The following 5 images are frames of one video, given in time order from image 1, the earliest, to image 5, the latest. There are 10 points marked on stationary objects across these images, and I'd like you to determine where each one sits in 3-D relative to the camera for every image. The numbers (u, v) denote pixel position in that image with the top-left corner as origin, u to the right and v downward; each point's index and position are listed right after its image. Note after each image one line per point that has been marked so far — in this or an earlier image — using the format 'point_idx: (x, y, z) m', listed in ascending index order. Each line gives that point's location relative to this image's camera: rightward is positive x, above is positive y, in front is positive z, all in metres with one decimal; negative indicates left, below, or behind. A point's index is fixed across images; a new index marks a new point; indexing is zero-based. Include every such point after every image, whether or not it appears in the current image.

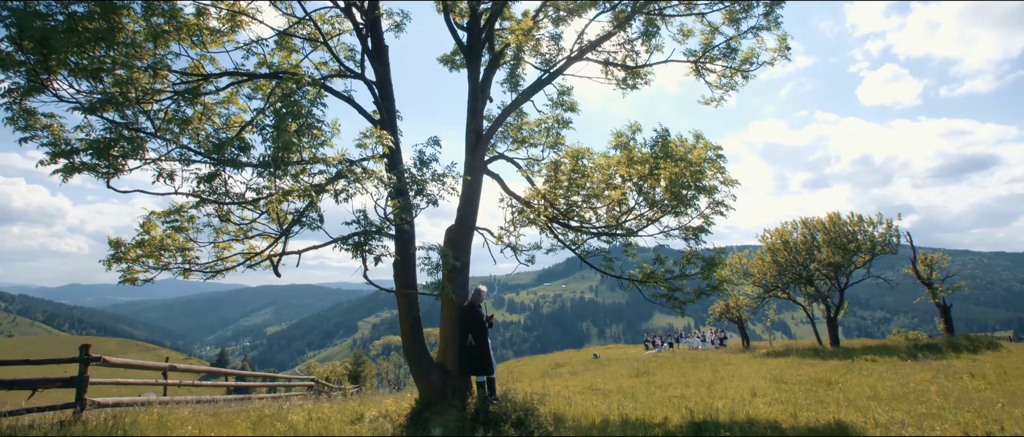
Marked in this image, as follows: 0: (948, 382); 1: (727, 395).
0: (+10.2, -3.8, +13.1) m
1: (+5.1, -4.2, +13.4) m
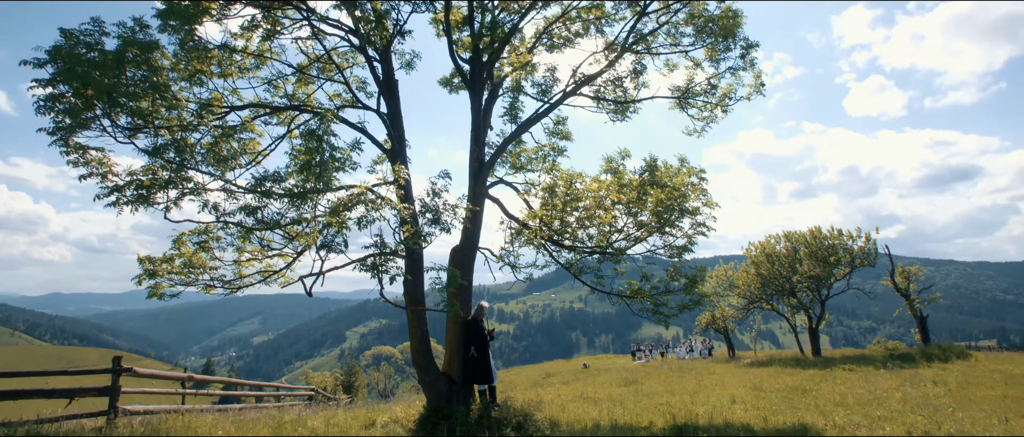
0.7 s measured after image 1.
0: (+10.1, -4.3, +14.2) m
1: (+5.0, -4.6, +14.3) m
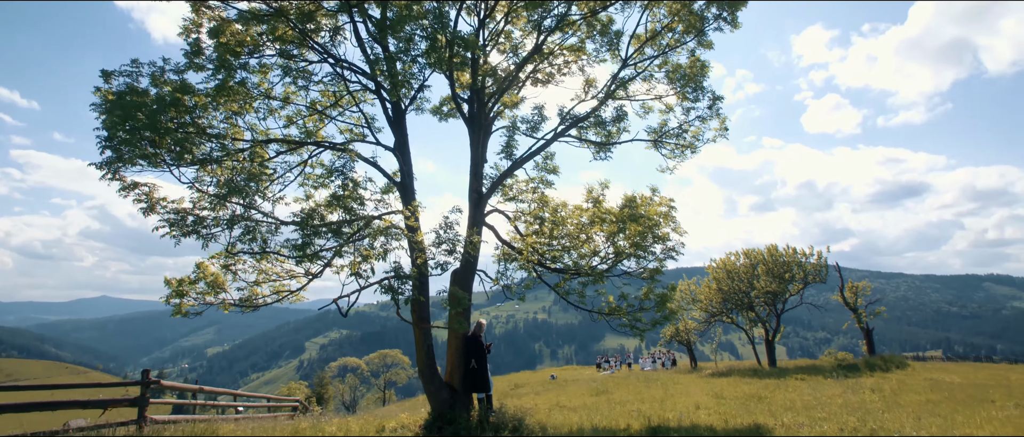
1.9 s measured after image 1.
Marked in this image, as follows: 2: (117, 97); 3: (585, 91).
0: (+9.7, -5.1, +16.1) m
1: (+4.7, -5.4, +15.9) m
2: (-7.8, +2.4, +11.2) m
3: (+2.4, +4.1, +18.2) m
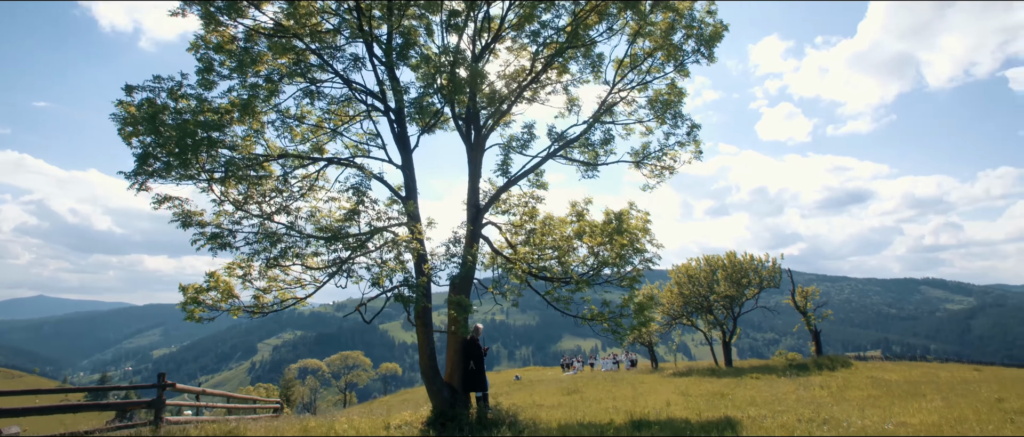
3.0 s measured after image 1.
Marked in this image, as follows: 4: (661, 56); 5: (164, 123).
0: (+9.3, -5.5, +17.9) m
1: (+4.2, -5.7, +17.4) m
2: (-7.8, +2.2, +11.8) m
3: (+2.0, +3.8, +19.4) m
4: (+4.2, +4.6, +16.0) m
5: (-7.0, +1.9, +11.2) m
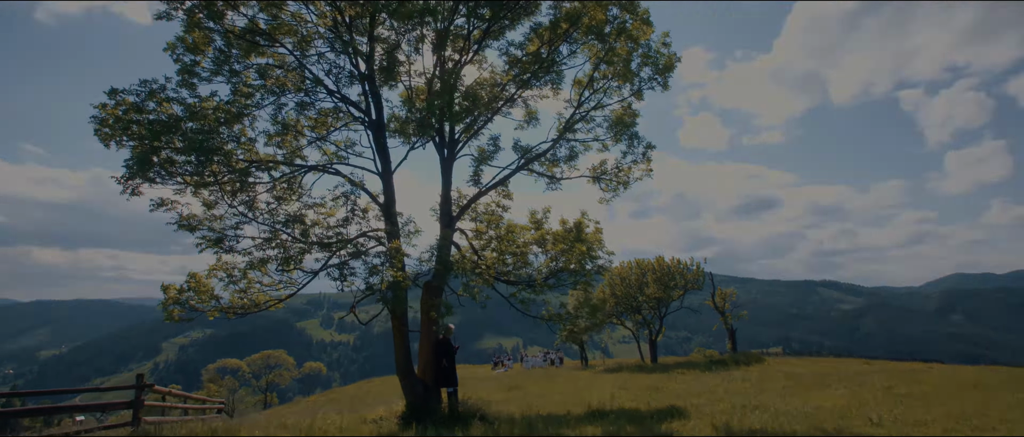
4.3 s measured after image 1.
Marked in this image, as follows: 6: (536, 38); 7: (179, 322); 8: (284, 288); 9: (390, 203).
0: (+7.8, -5.9, +20.1) m
1: (+2.8, -6.0, +18.9) m
2: (-8.2, +2.2, +11.9) m
3: (+0.5, +3.5, +20.7) m
4: (+3.3, +4.3, +17.6) m
5: (-7.4, +1.9, +11.4) m
6: (+0.7, +5.6, +17.3) m
7: (-7.5, -2.3, +12.6) m
8: (-5.5, -1.7, +13.9) m
9: (-3.1, +0.4, +14.3) m
